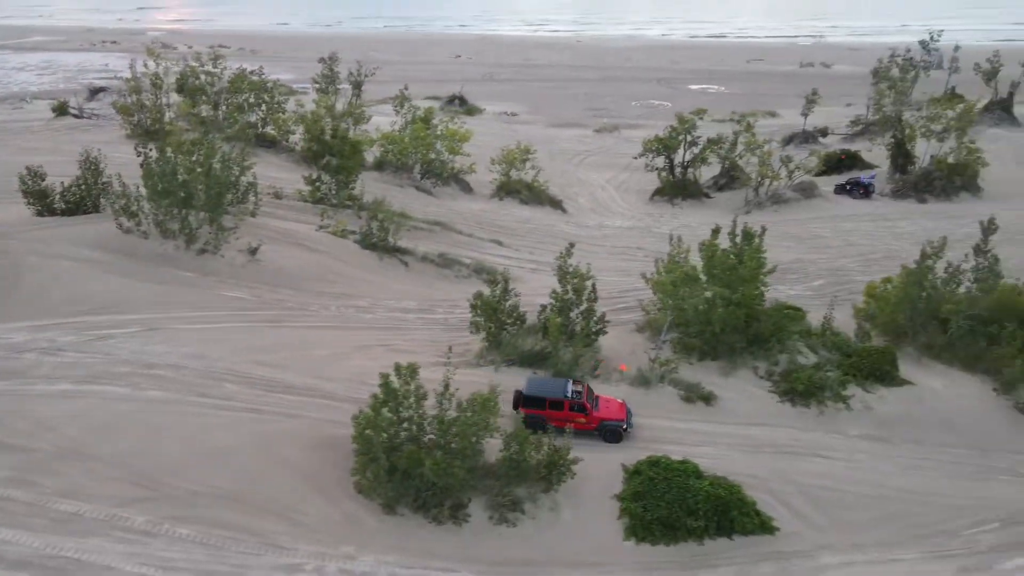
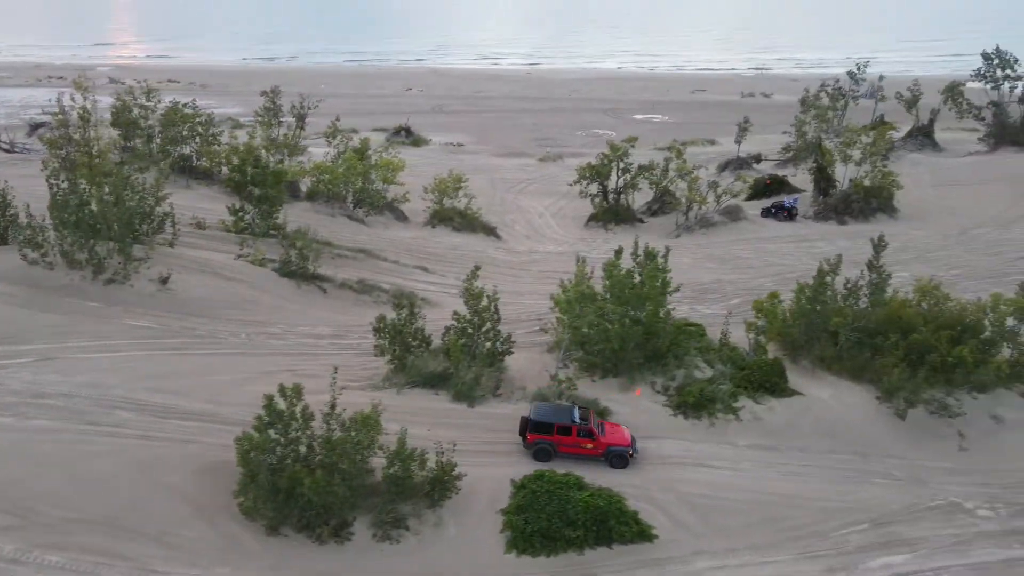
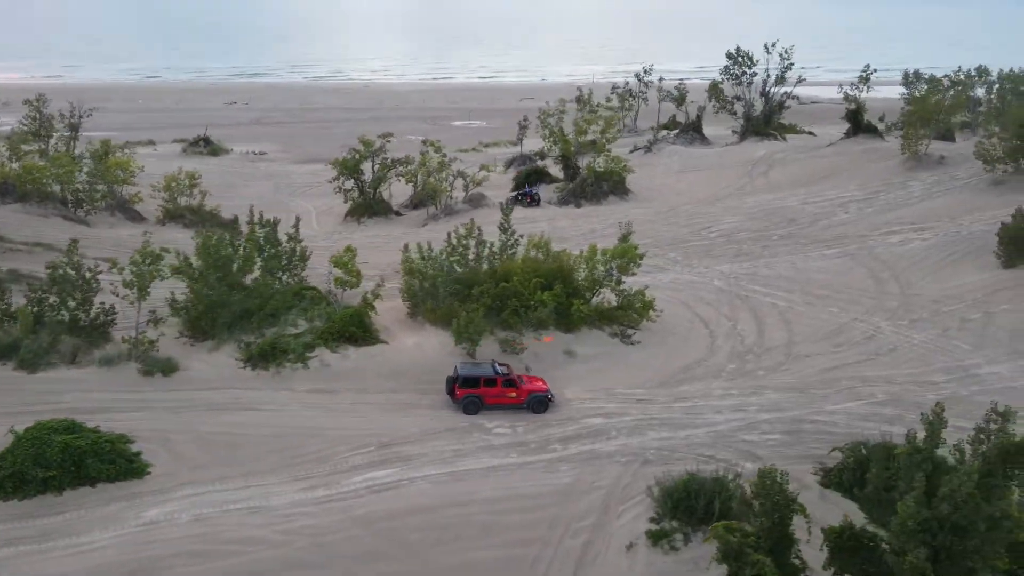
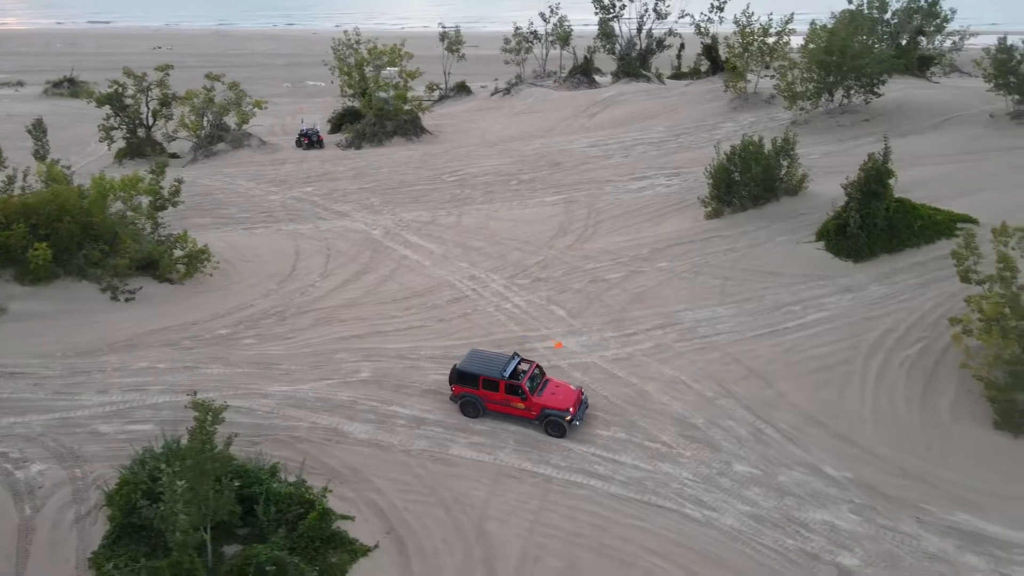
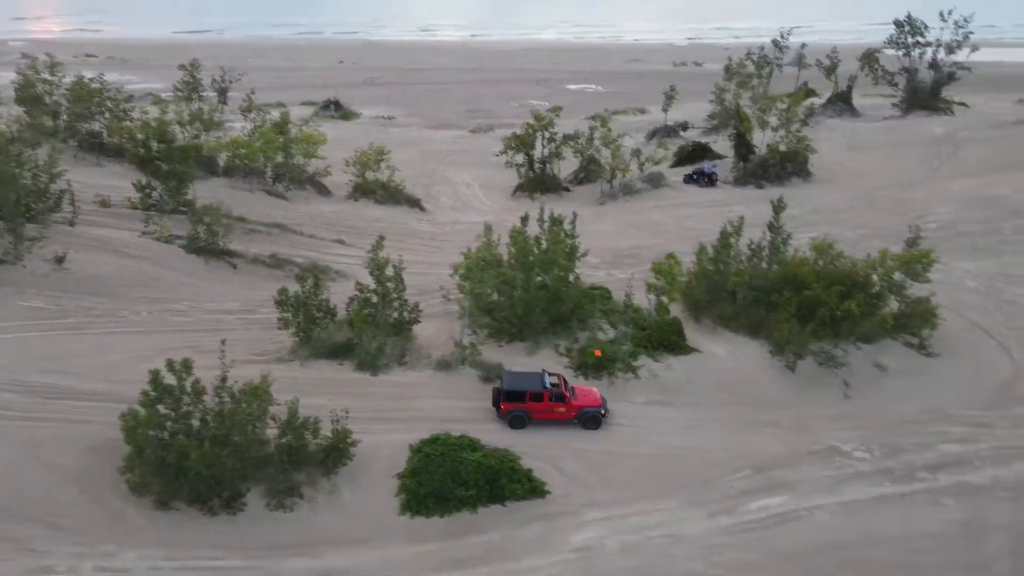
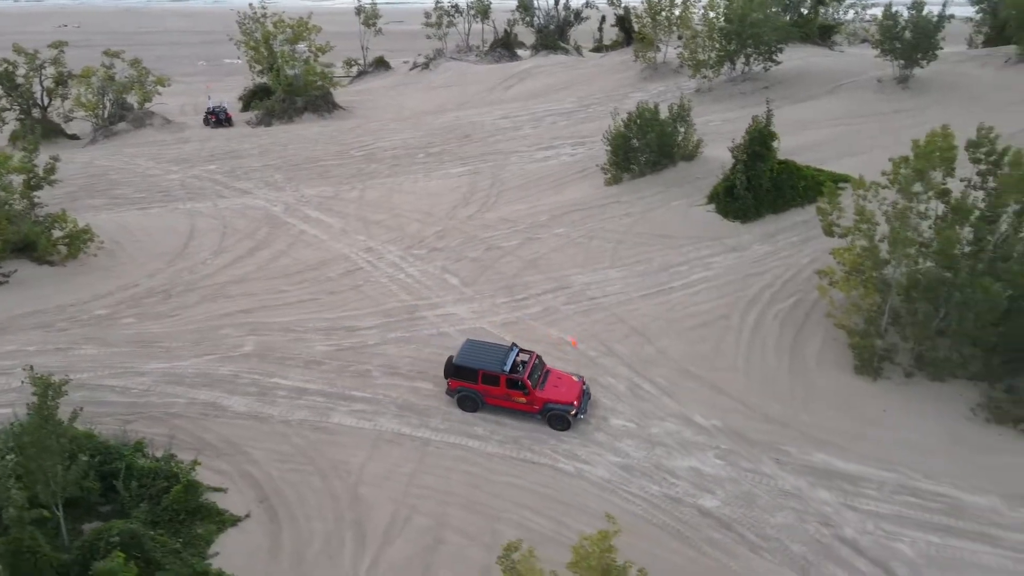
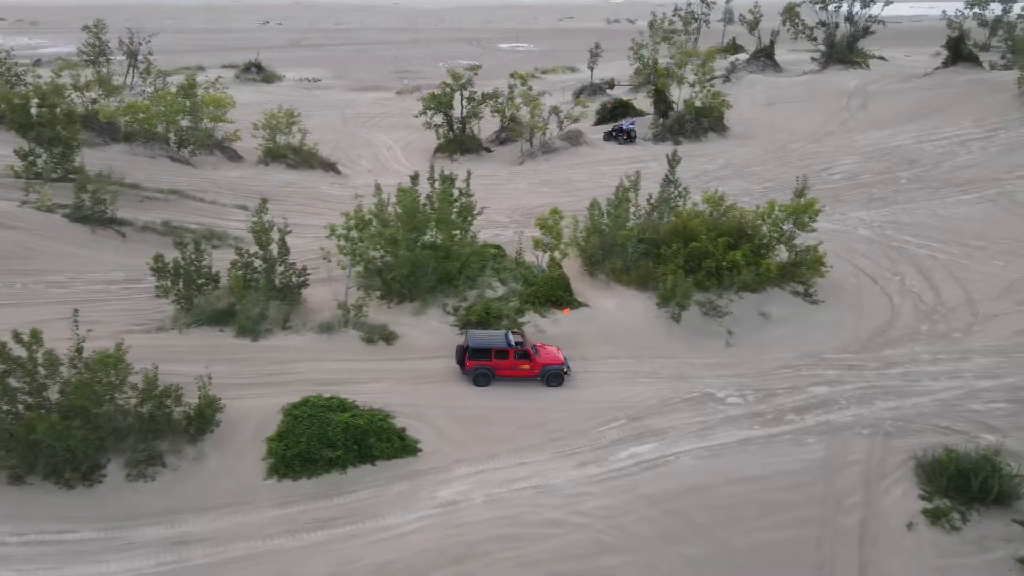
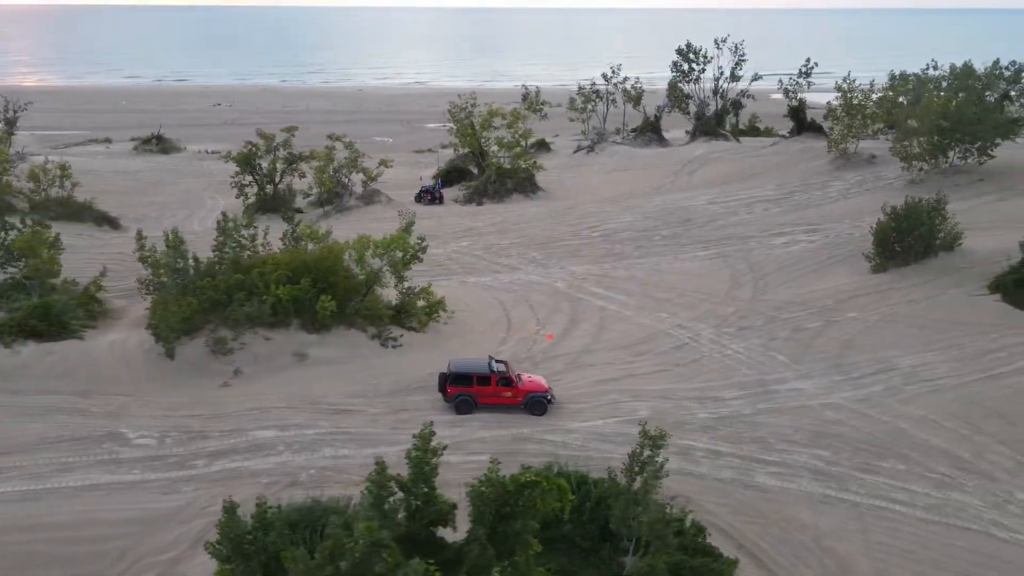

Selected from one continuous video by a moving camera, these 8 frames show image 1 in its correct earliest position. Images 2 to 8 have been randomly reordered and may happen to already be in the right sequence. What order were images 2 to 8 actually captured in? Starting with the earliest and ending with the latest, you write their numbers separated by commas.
2, 5, 7, 3, 8, 4, 6
